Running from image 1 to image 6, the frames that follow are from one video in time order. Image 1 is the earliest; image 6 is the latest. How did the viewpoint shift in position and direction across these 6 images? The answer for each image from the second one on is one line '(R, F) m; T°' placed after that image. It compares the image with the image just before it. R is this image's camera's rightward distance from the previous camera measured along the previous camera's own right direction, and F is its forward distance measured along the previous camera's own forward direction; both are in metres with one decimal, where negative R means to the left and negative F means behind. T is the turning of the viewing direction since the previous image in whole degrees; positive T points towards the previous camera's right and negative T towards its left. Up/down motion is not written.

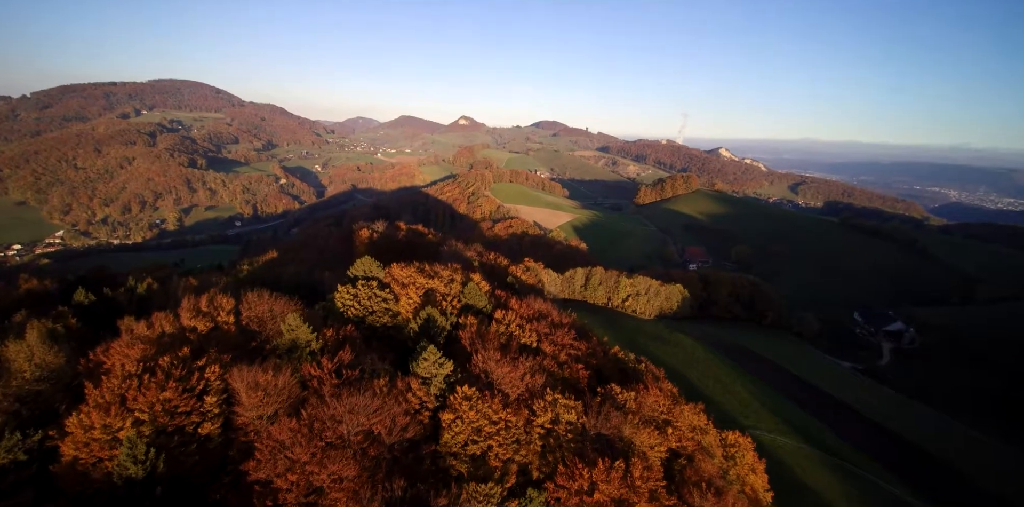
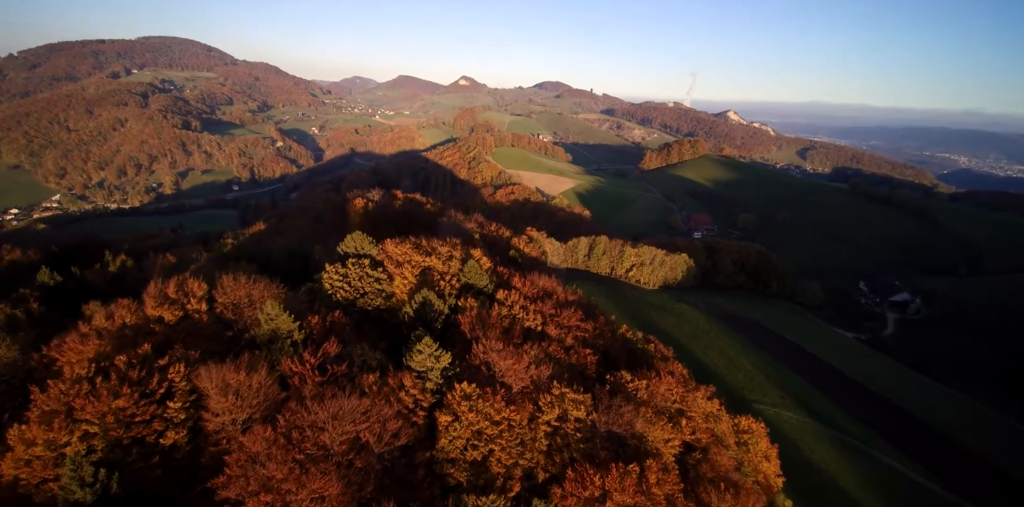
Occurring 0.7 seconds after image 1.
(-0.1, +1.7) m; 0°
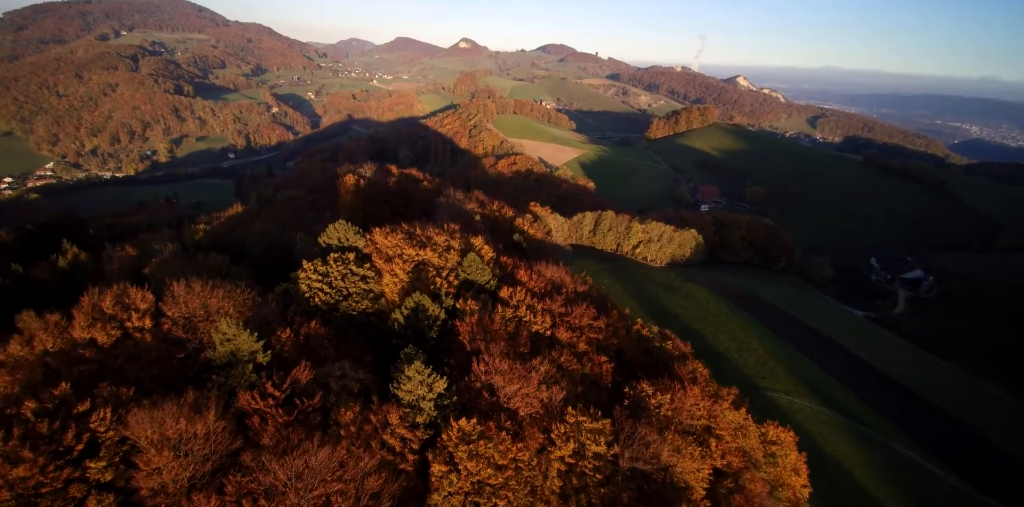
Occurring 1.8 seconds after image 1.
(-0.2, +2.5) m; 0°
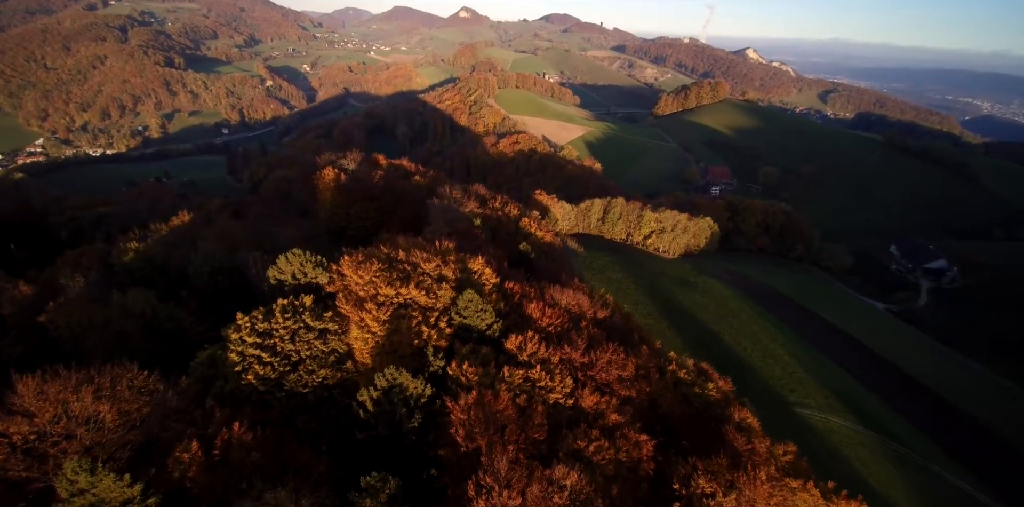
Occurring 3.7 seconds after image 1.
(-0.3, +4.3) m; 0°
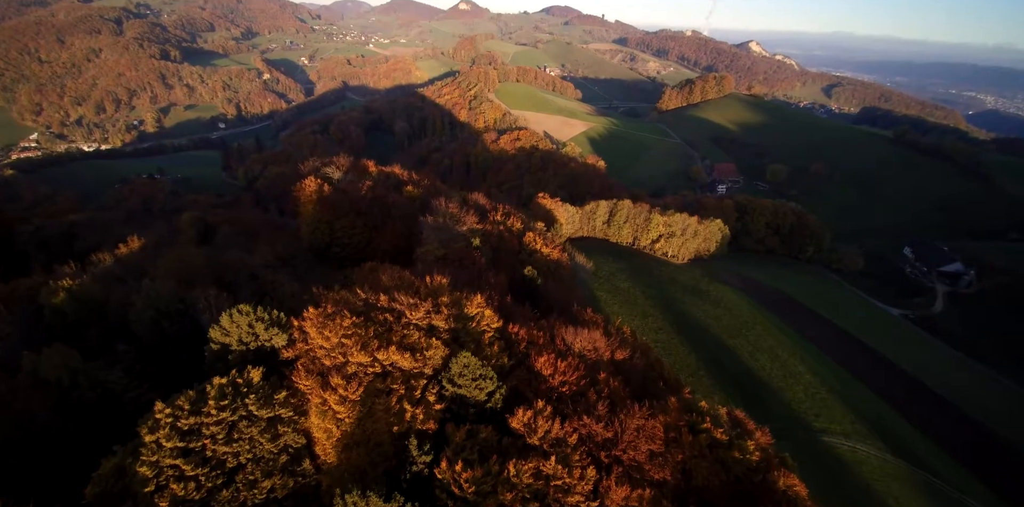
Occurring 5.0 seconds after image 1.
(-0.2, +2.9) m; 0°
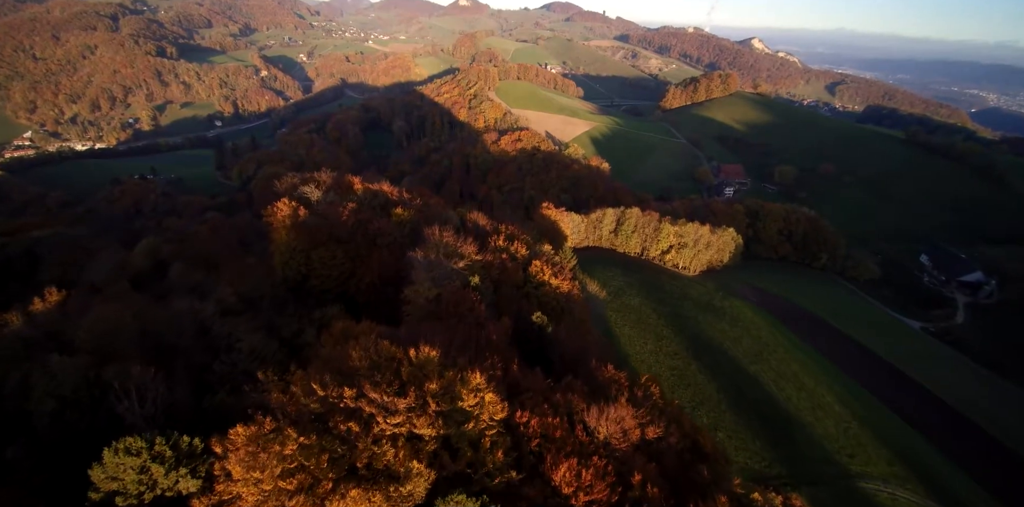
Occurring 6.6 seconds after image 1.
(-0.2, +3.3) m; 0°
